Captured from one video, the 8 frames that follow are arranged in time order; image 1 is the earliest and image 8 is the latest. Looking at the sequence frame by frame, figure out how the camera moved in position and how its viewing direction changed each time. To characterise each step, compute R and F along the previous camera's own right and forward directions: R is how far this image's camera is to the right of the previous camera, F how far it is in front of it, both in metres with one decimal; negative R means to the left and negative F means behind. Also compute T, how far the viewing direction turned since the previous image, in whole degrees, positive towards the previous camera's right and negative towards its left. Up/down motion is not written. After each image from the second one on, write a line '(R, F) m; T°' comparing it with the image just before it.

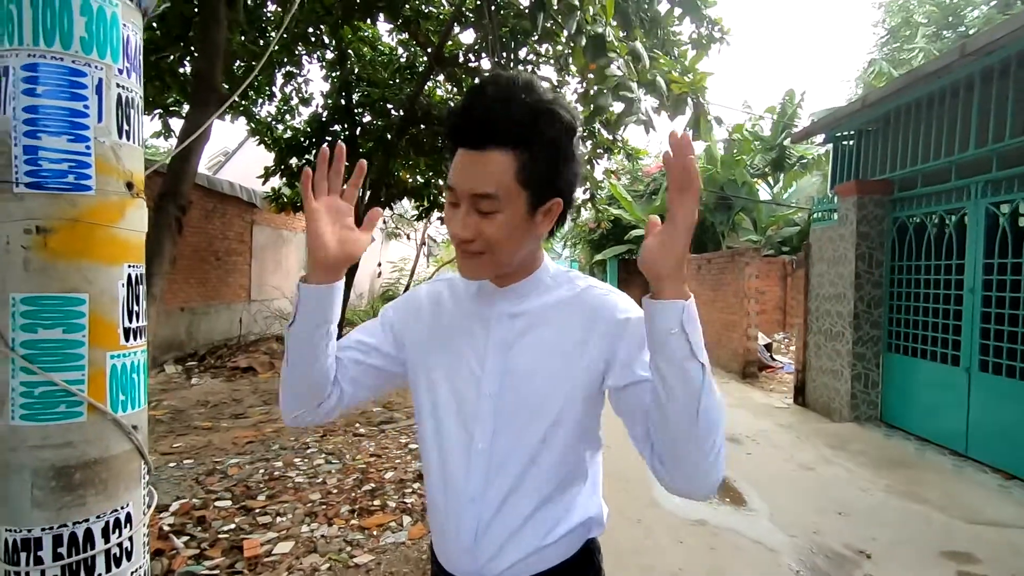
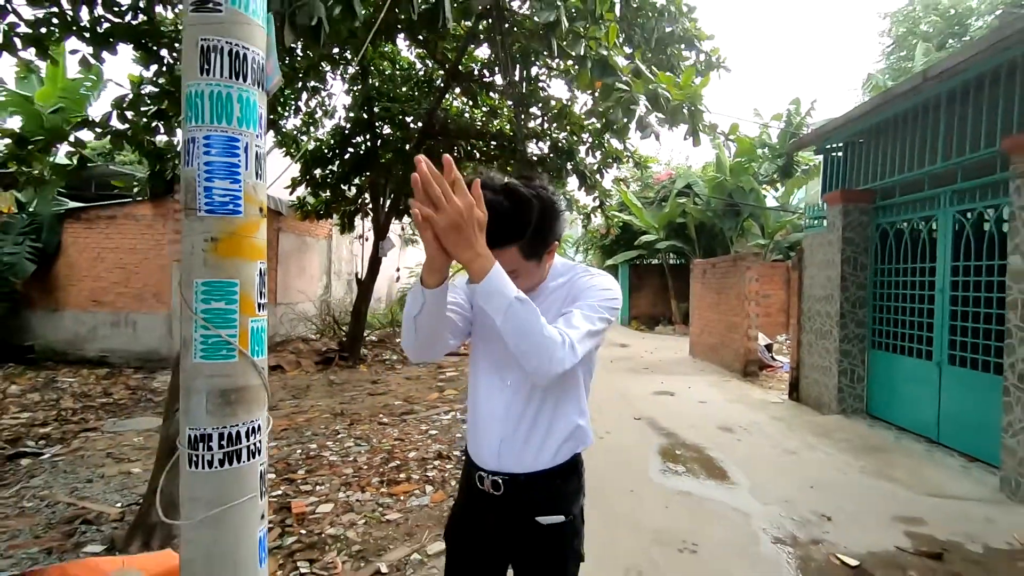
(0.0, -0.5) m; -2°
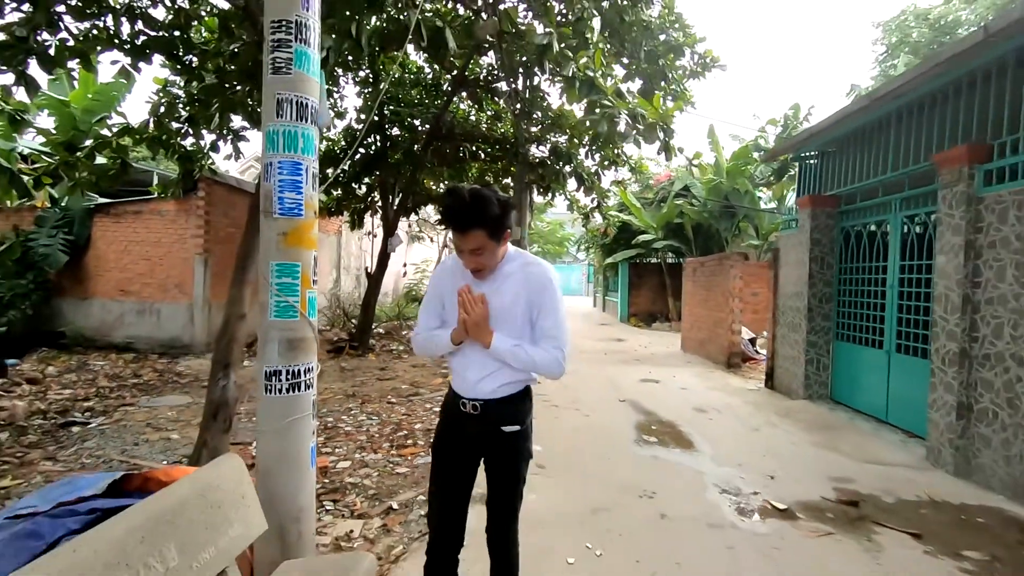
(+0.1, -0.6) m; -1°
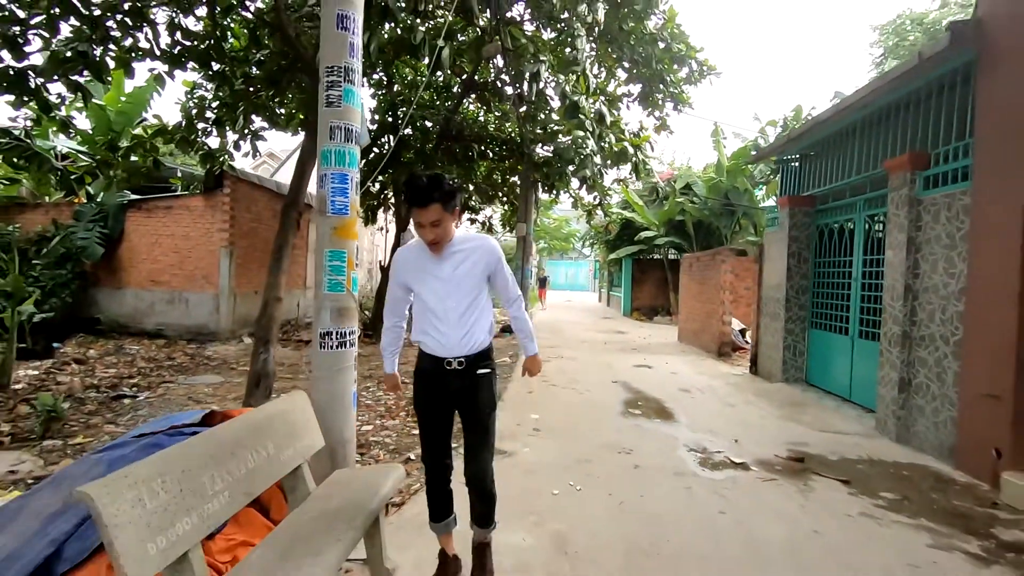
(+0.1, -0.6) m; -1°
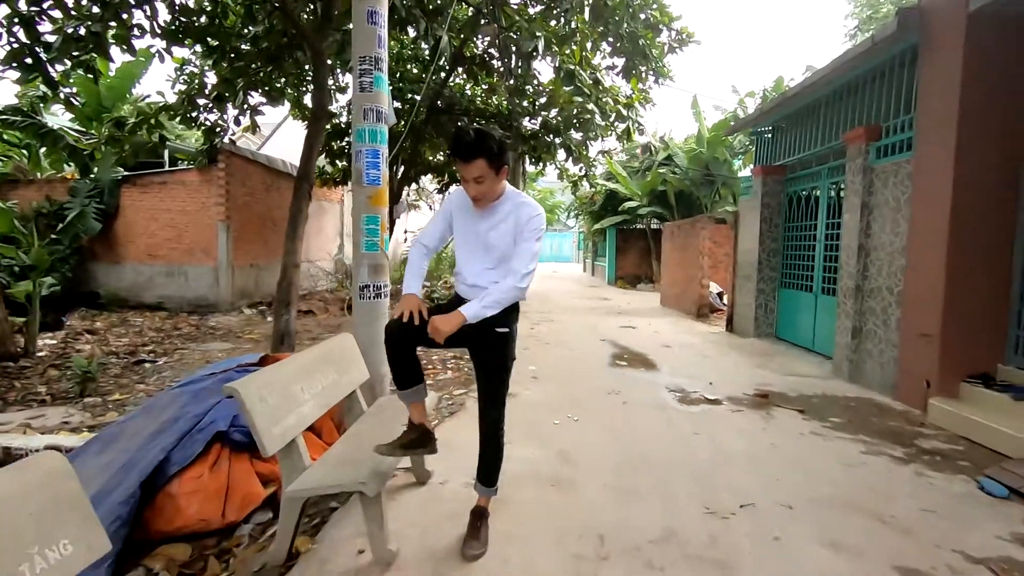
(-0.2, -0.5) m; +2°
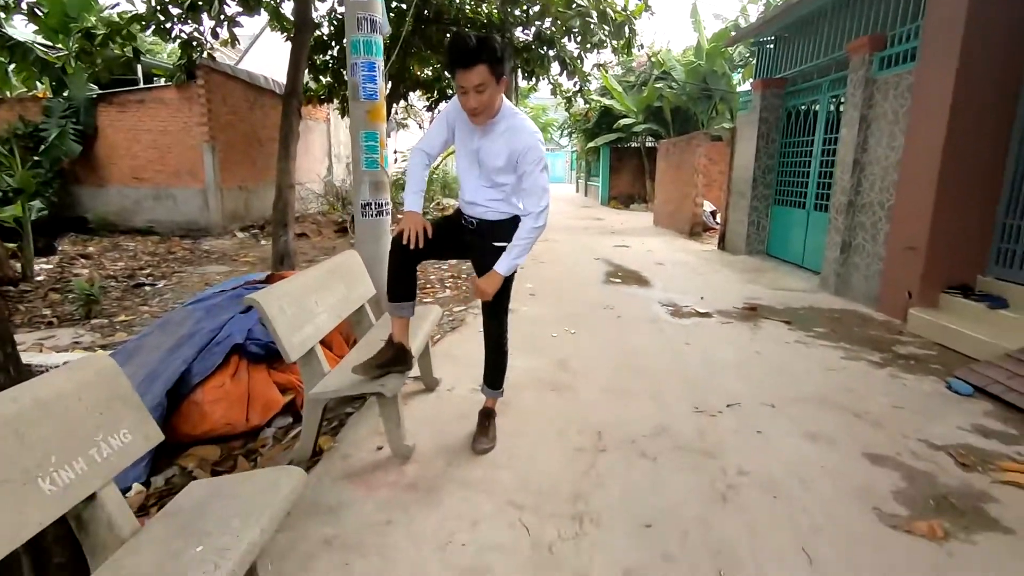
(-0.1, -0.1) m; +1°
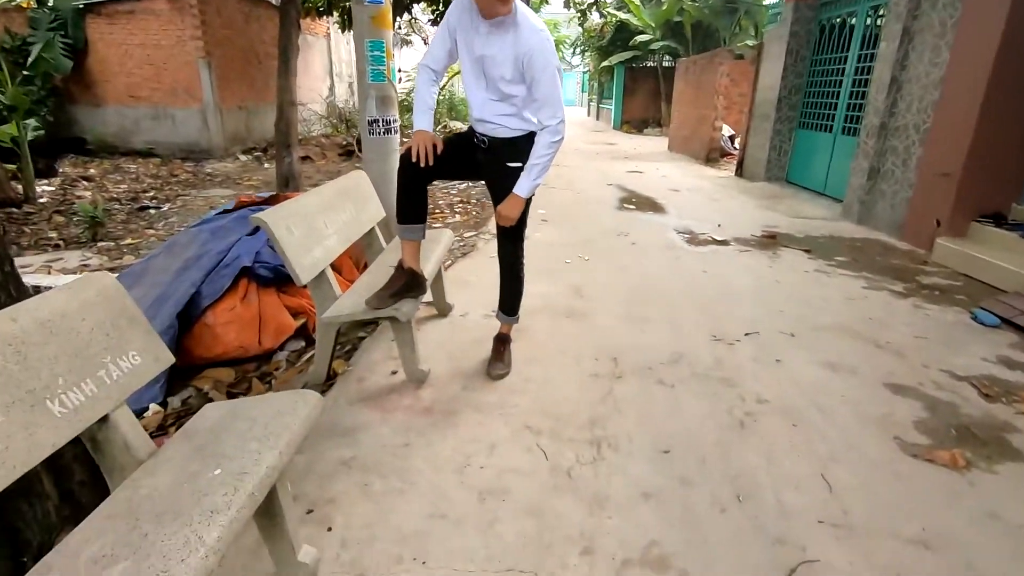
(0.0, +0.1) m; -1°
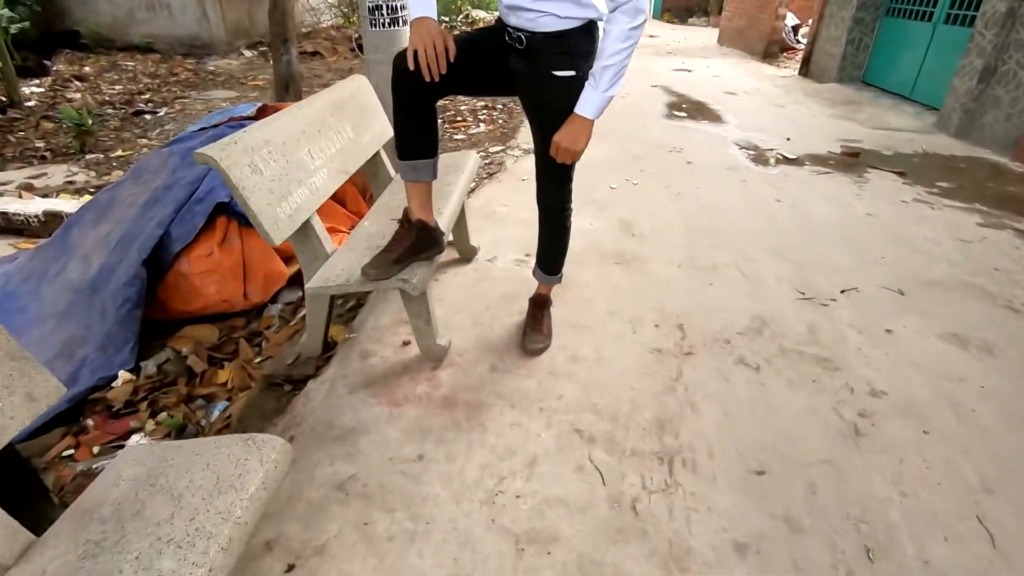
(-0.1, +0.5) m; -2°
